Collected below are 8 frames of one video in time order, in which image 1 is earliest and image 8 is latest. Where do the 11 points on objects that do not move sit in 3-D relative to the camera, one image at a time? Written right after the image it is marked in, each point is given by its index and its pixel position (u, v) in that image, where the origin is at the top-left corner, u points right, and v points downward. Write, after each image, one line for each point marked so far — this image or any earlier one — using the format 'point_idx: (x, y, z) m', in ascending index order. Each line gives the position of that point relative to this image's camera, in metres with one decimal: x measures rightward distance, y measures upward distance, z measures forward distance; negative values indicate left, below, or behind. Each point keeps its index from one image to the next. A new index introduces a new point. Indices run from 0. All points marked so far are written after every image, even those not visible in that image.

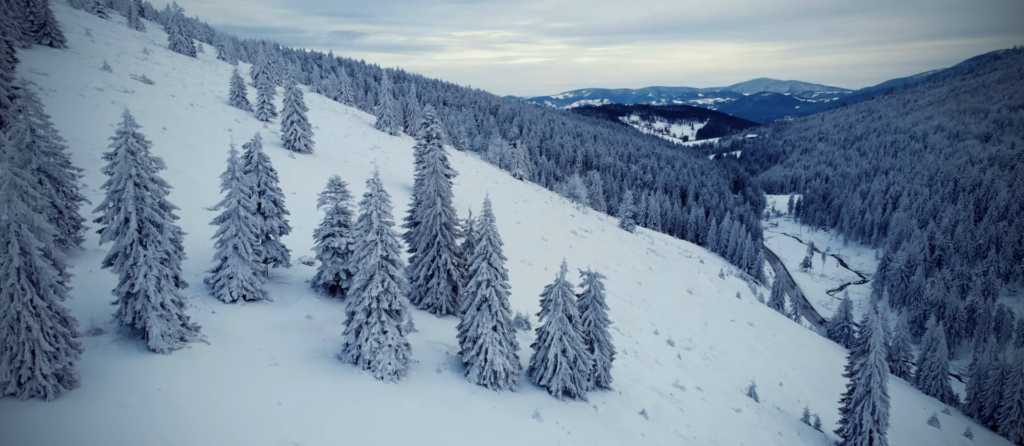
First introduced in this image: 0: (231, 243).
0: (-9.7, -0.7, +19.0) m
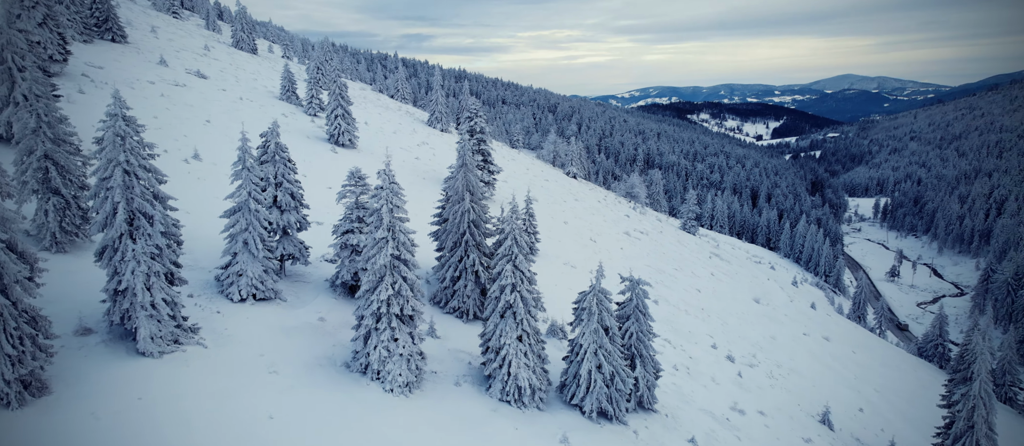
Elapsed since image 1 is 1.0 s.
0: (-8.9, -0.5, +17.9) m
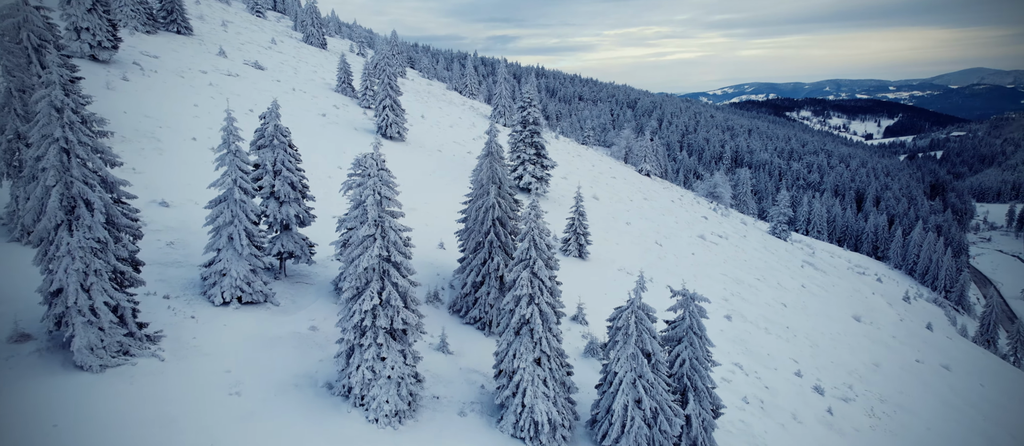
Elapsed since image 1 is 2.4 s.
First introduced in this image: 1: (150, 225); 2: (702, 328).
0: (-8.5, -0.3, +15.8) m
1: (-12.1, -0.1, +18.0) m
2: (+6.5, -3.6, +18.3) m
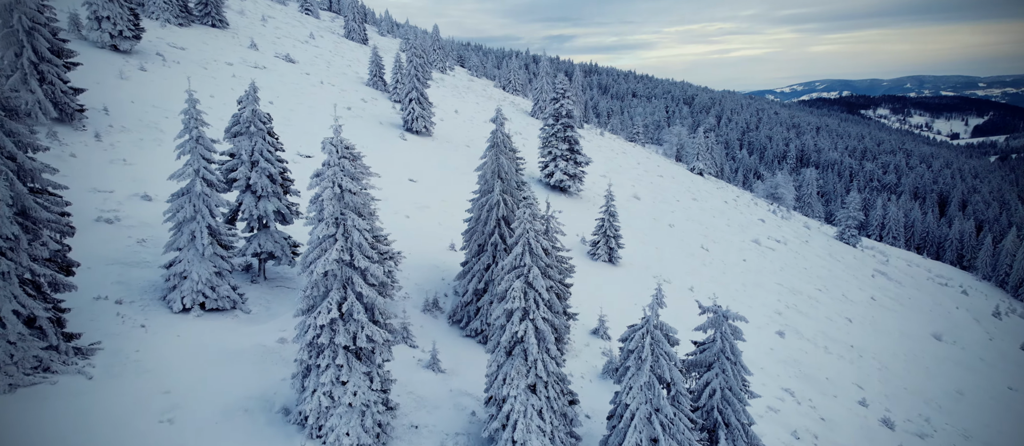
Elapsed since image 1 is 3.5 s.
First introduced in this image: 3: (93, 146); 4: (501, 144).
0: (-8.7, -0.2, +14.2) m
1: (-12.1, +0.1, +16.8) m
2: (+6.4, -3.7, +15.1) m
3: (-15.6, +2.9, +19.9) m
4: (-0.4, +2.8, +18.9) m
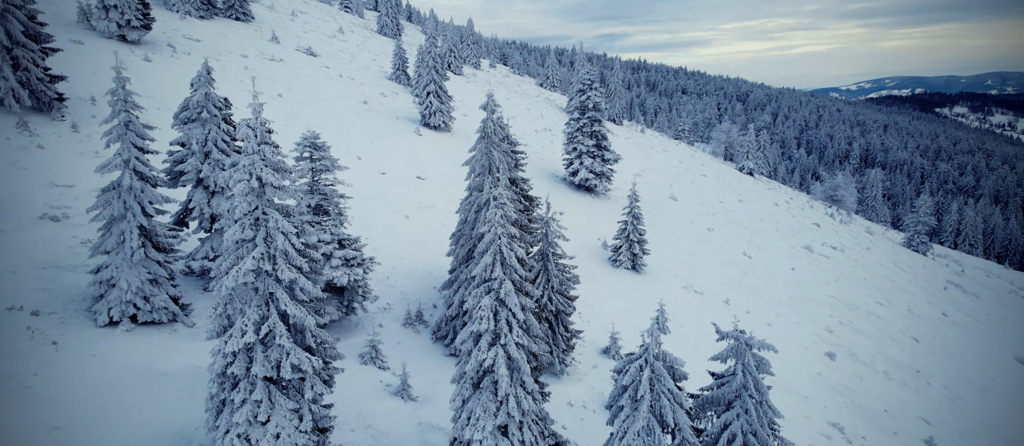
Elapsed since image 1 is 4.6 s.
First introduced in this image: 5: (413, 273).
0: (-9.3, -0.1, +12.5) m
1: (-12.5, +0.2, +15.4) m
2: (+5.7, -3.8, +12.1) m
3: (-15.6, +3.0, +18.8) m
4: (-0.6, +2.7, +16.5) m
5: (-3.6, -1.8, +19.6) m
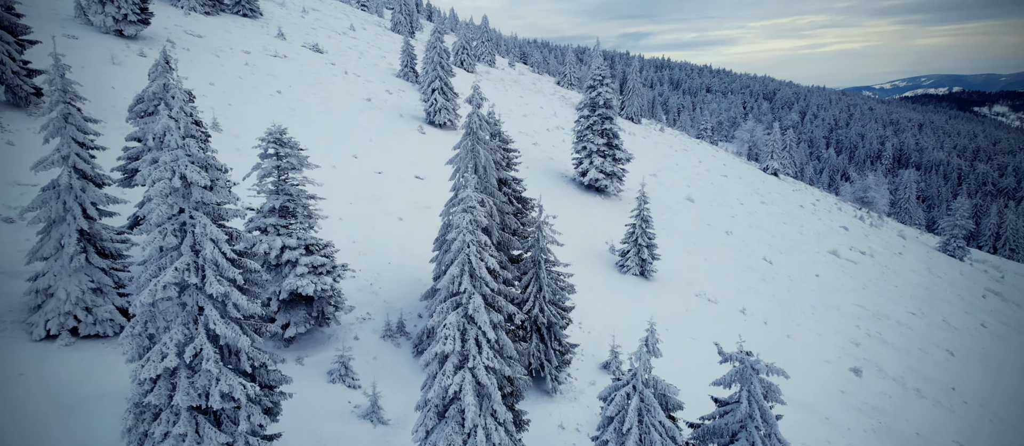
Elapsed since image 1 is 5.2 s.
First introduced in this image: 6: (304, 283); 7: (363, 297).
0: (-9.8, -0.2, +11.6) m
1: (-12.9, +0.2, +14.5) m
2: (+5.1, -4.0, +10.5) m
3: (-15.8, +3.0, +18.1) m
4: (-0.9, +2.6, +15.1) m
5: (-3.9, -1.9, +18.4) m
6: (-4.8, -1.4, +12.5) m
7: (-4.6, -2.3, +16.7) m
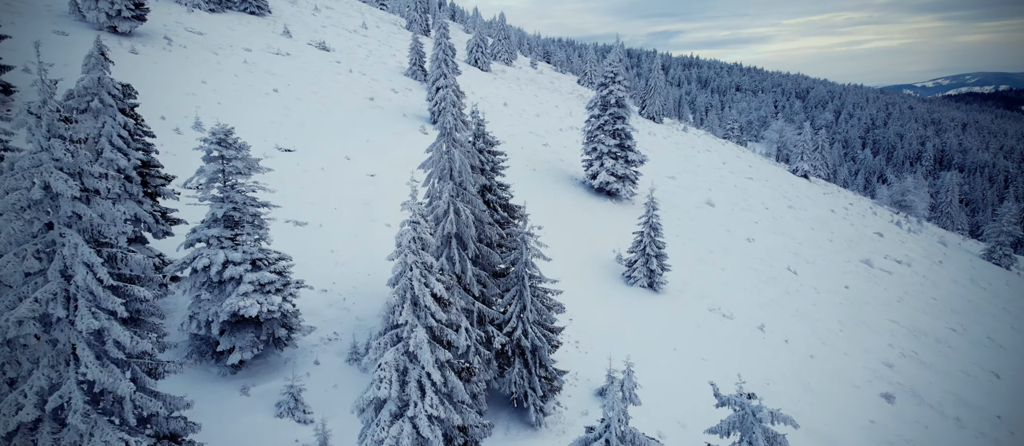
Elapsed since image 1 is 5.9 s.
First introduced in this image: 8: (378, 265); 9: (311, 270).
0: (-10.5, -0.4, +10.4) m
1: (-13.4, 0.0, +13.5) m
2: (+4.3, -4.3, +8.6) m
3: (-16.2, +2.9, +17.2) m
4: (-1.4, +2.3, +13.5) m
5: (-4.3, -2.2, +17.0) m
6: (-5.5, -1.7, +11.1) m
7: (-5.1, -2.5, +15.3) m
8: (-4.6, -1.4, +18.3) m
9: (-6.3, -1.5, +16.8) m
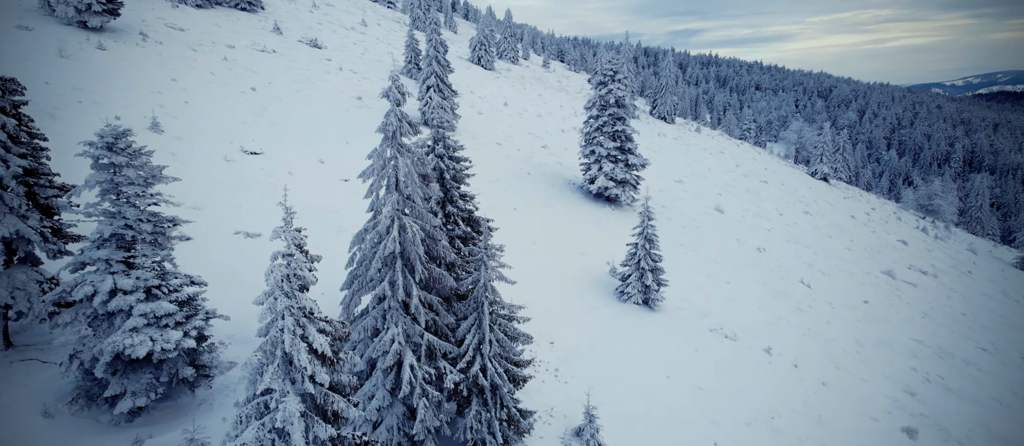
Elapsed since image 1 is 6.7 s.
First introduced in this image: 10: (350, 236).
0: (-11.6, -0.7, +8.8) m
1: (-14.4, -0.3, +12.0) m
2: (+3.2, -4.8, +6.6) m
3: (-17.0, +2.6, +15.8) m
4: (-2.4, +1.9, +11.6) m
5: (-5.2, -2.6, +15.2) m
6: (-6.6, -2.1, +9.4) m
7: (-6.1, -2.9, +13.5) m
8: (-5.4, -1.8, +16.6) m
9: (-7.2, -1.8, +15.0) m
10: (-5.8, -0.4, +19.2) m
